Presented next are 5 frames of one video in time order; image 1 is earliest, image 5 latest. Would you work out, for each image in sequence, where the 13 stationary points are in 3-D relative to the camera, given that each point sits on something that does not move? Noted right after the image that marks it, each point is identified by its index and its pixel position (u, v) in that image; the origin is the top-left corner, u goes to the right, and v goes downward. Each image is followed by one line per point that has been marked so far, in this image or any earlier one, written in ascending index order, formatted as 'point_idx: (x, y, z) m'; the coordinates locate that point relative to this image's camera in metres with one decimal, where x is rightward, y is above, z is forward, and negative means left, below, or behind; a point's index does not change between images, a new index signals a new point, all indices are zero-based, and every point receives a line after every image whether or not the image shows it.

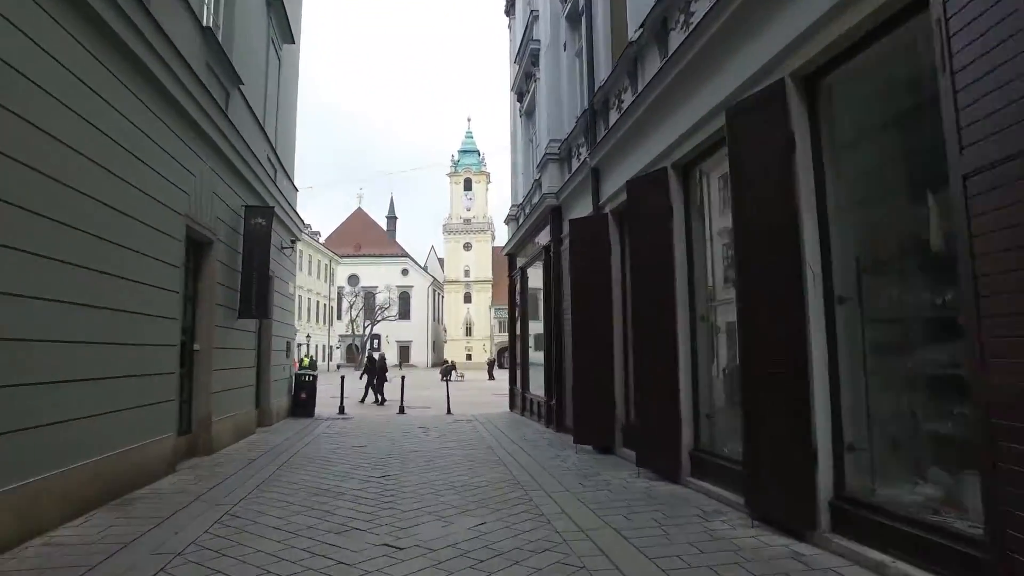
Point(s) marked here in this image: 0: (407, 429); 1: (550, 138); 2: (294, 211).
0: (-2.2, -2.8, +13.6) m
1: (+0.7, +2.8, +12.4) m
2: (-4.7, +1.7, +14.2) m
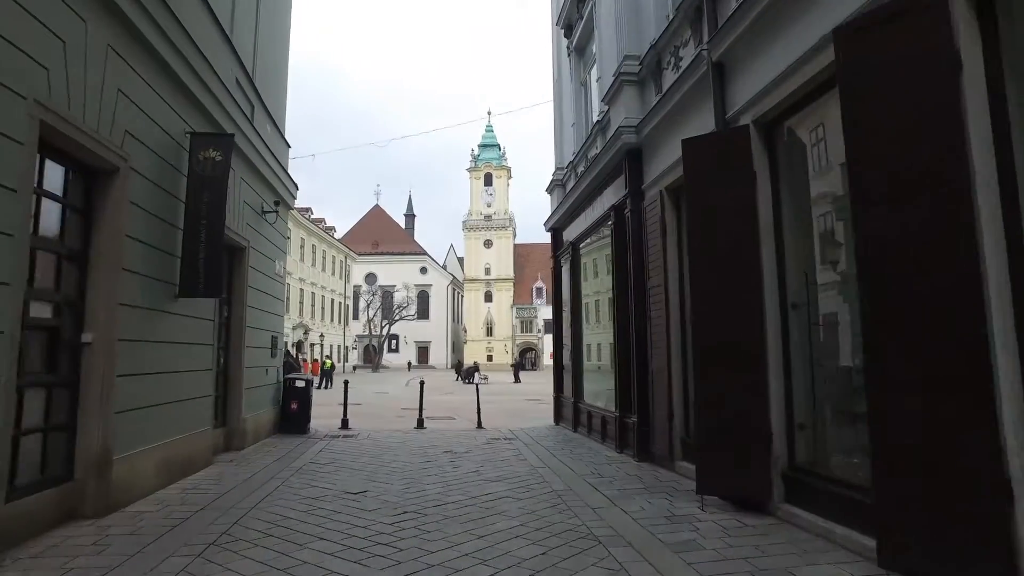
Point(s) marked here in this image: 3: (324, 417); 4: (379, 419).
0: (-1.3, -2.5, +10.4) m
1: (+1.5, +3.2, +9.1) m
2: (-3.8, +2.0, +11.0) m
3: (-4.9, -3.4, +17.4) m
4: (-3.5, -3.5, +17.7) m
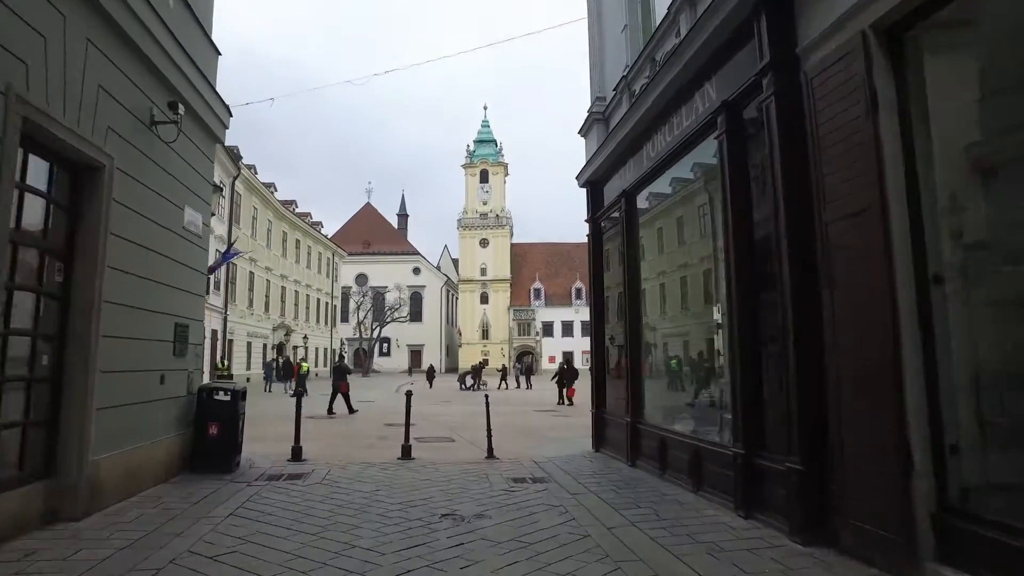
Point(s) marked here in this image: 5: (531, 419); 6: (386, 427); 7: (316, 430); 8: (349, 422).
0: (-0.9, -2.1, +6.5) m
1: (+1.9, +3.6, +5.3) m
2: (-3.5, +2.4, +7.1) m
3: (-4.6, -3.0, +13.5) m
4: (-3.2, -3.1, +13.8) m
5: (+0.5, -3.5, +17.7) m
6: (-3.0, -3.3, +15.6) m
7: (-4.4, -3.2, +15.1) m
8: (-4.2, -3.4, +17.0) m
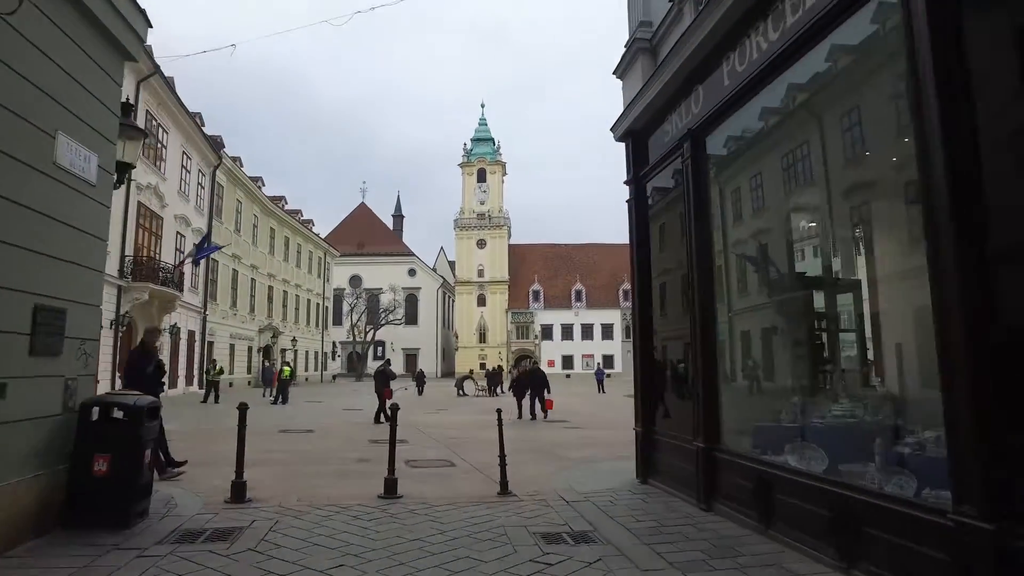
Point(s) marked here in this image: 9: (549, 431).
0: (-0.7, -1.8, +4.1) m
1: (+2.1, +3.9, +2.9) m
2: (-3.2, +2.7, +4.7) m
3: (-4.4, -2.8, +11.0) m
4: (-3.0, -2.9, +11.4) m
5: (+0.7, -3.3, +15.3) m
6: (-2.8, -3.1, +13.2) m
7: (-4.2, -3.0, +12.6) m
8: (-4.0, -3.2, +14.5) m
9: (+0.9, -3.4, +15.9) m
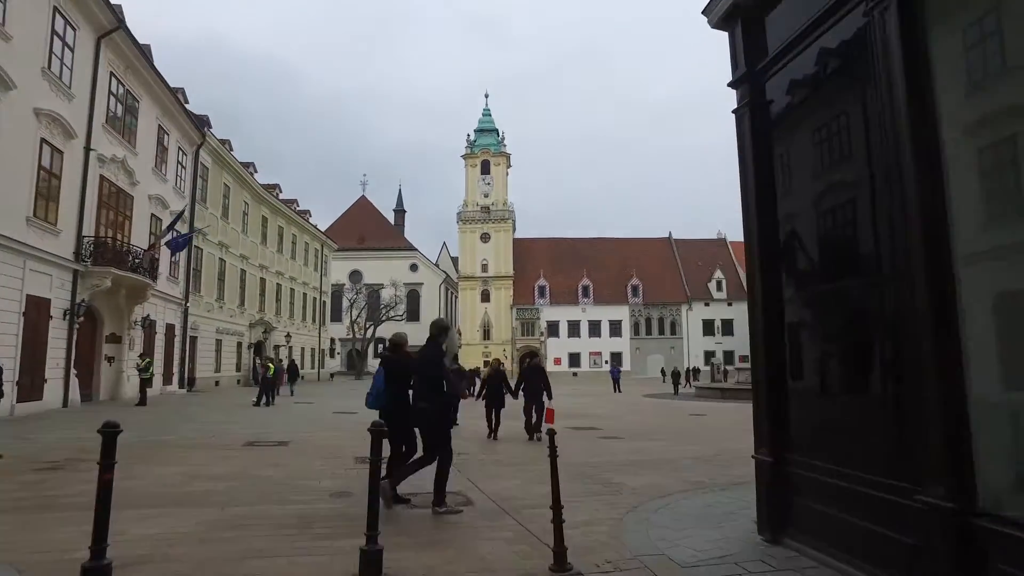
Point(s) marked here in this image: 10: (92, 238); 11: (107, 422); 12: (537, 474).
0: (-0.3, -1.5, +1.3) m
1: (+2.5, +4.2, +0.1) m
2: (-2.8, +3.0, +1.9) m
3: (-4.0, -2.4, +8.2) m
4: (-2.6, -2.5, +8.5) m
5: (+1.1, -2.9, +12.4) m
6: (-2.4, -2.7, +10.4) m
7: (-3.8, -2.6, +9.8) m
8: (-3.6, -2.8, +11.7) m
9: (+1.3, -3.0, +13.1) m
10: (-12.2, +1.5, +19.4) m
11: (-2.3, -0.8, +3.8) m
12: (+0.3, -2.4, +8.7) m
